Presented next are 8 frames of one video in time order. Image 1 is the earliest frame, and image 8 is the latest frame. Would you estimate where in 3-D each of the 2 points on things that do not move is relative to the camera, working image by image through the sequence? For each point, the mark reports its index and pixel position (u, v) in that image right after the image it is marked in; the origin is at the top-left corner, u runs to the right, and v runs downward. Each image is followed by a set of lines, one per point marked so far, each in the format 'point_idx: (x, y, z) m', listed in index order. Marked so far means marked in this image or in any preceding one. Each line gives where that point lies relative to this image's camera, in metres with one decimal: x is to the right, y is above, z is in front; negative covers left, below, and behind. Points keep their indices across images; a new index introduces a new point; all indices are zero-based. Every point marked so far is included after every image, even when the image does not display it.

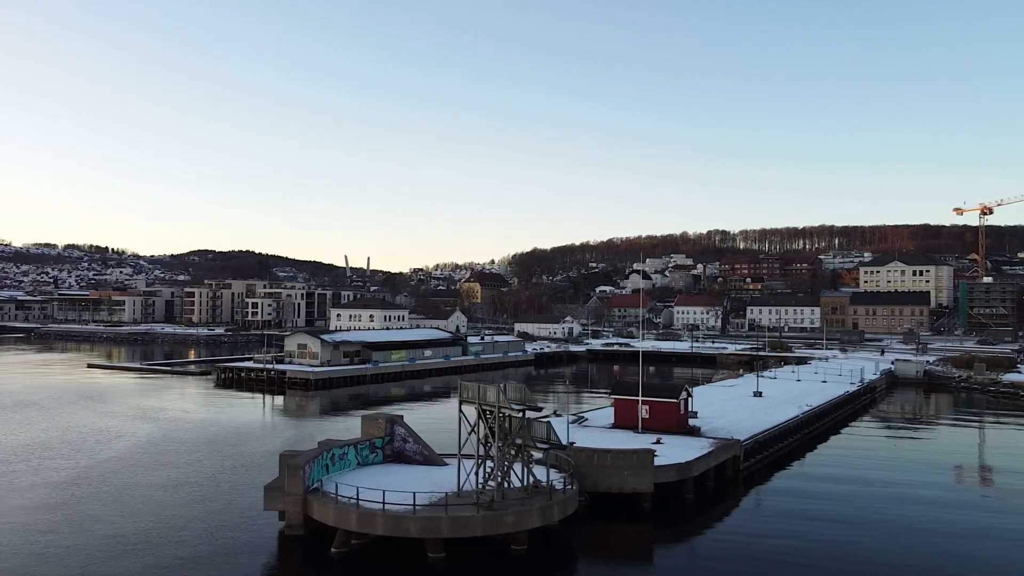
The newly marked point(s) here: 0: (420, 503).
0: (-1.0, -2.4, +8.1) m
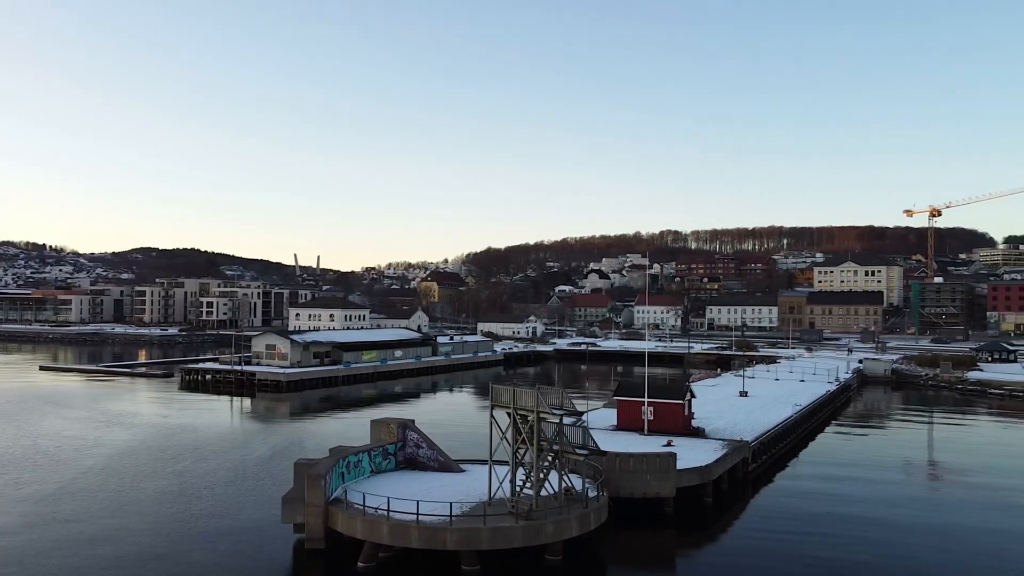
0: (-0.6, -2.4, +7.7) m
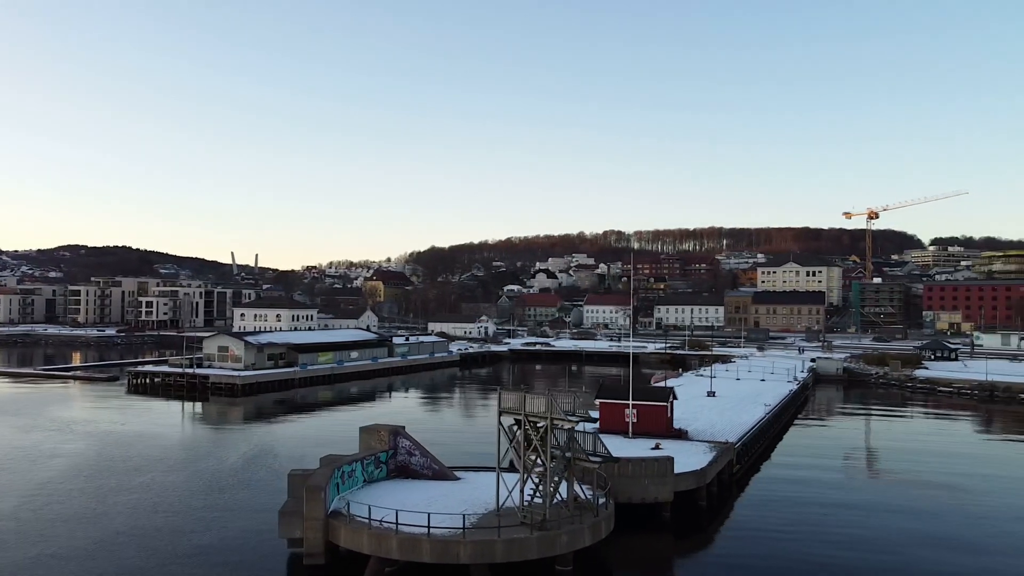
0: (-0.5, -2.4, +7.4) m
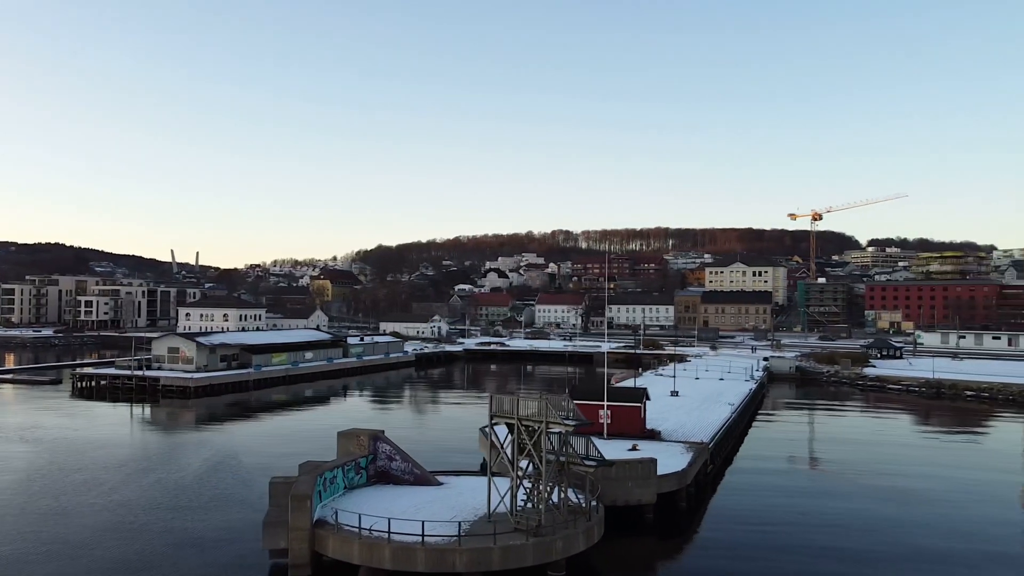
0: (-0.5, -2.4, +7.2) m
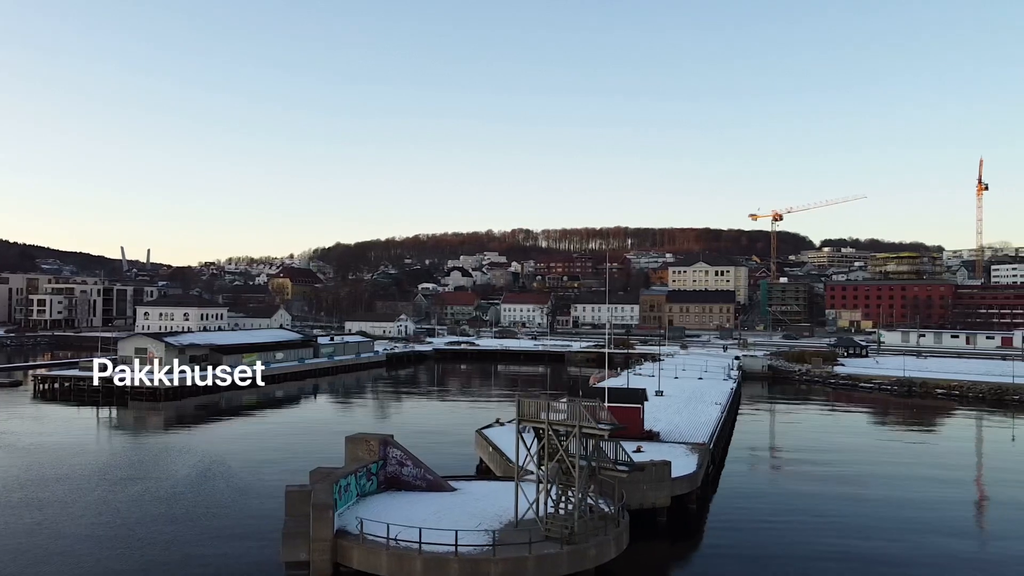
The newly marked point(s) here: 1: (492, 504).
0: (-0.2, -2.5, +7.0) m
1: (-0.2, -2.6, +8.7) m
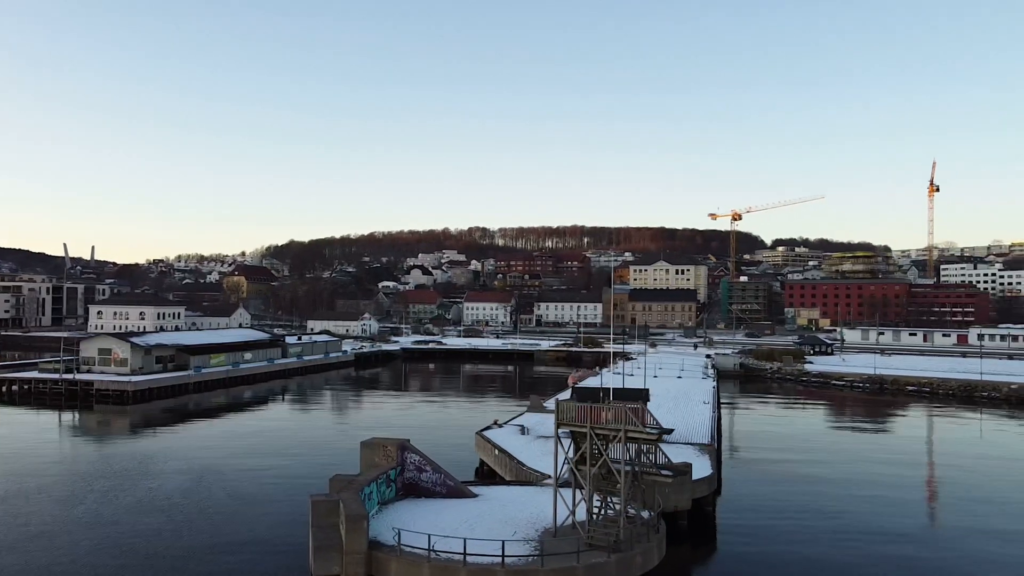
0: (+0.2, -2.5, +6.8) m
1: (+0.1, -2.6, +8.4) m
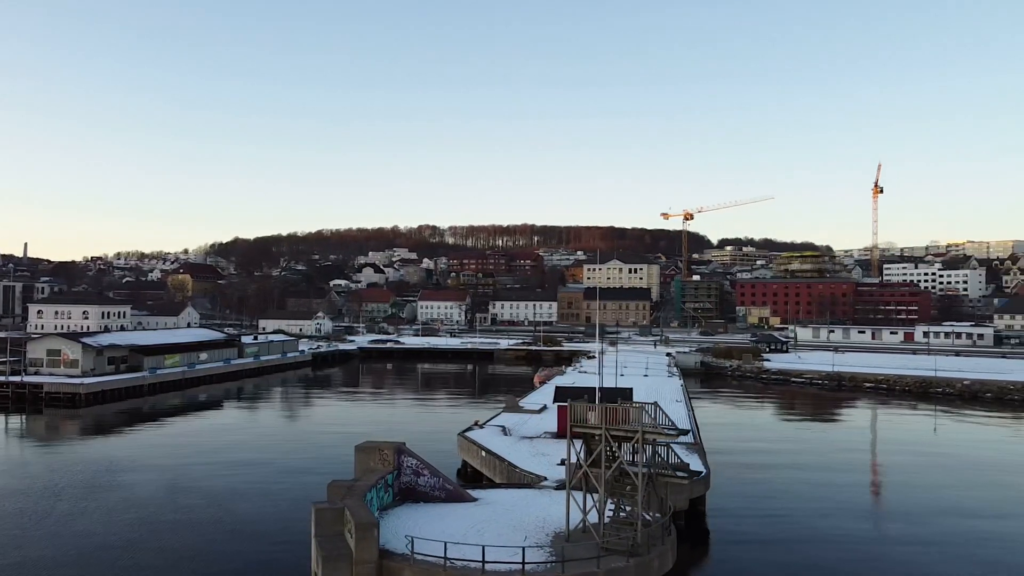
0: (+0.4, -2.5, +6.7) m
1: (+0.2, -2.6, +8.3) m
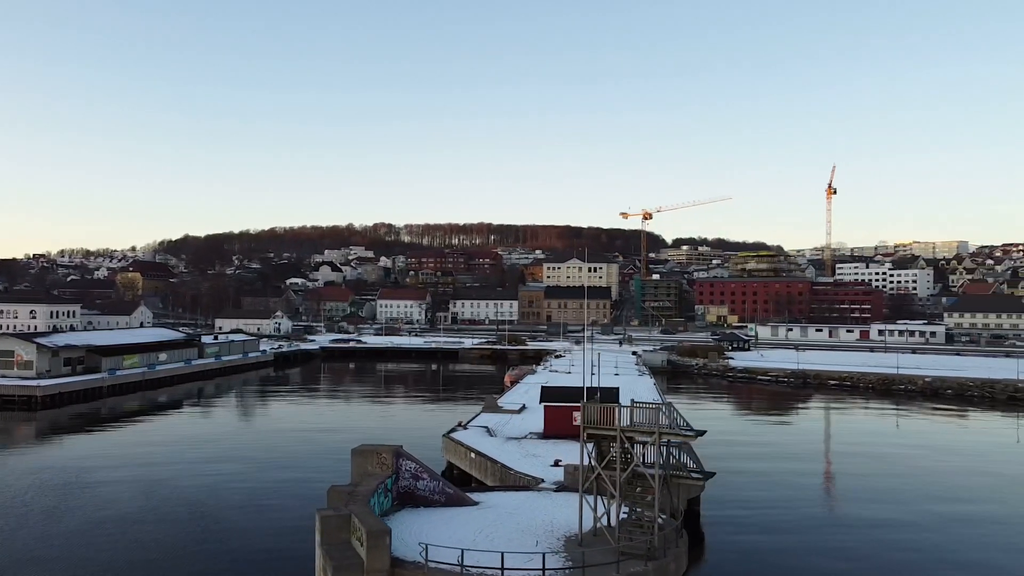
0: (+0.5, -2.5, +6.5) m
1: (+0.2, -2.6, +8.2) m
